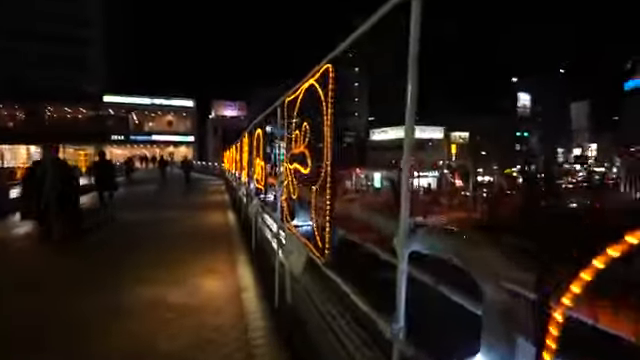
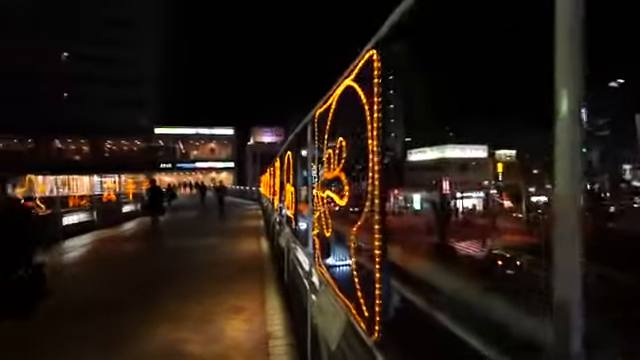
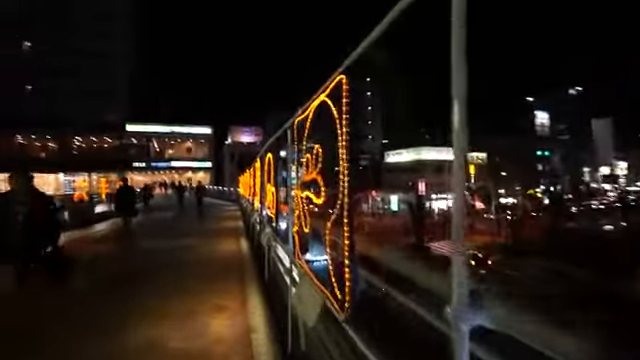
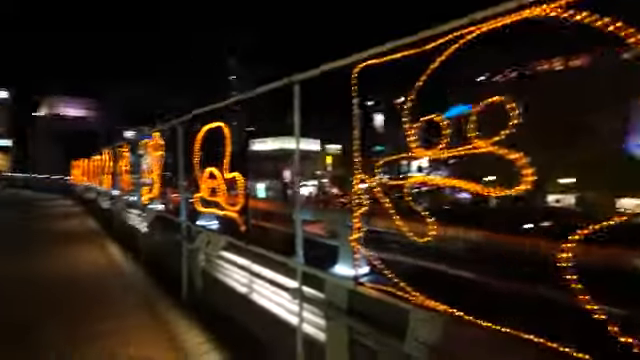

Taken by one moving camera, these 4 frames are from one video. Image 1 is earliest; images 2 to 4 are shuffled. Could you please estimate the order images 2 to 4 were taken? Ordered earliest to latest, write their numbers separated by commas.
3, 2, 4
